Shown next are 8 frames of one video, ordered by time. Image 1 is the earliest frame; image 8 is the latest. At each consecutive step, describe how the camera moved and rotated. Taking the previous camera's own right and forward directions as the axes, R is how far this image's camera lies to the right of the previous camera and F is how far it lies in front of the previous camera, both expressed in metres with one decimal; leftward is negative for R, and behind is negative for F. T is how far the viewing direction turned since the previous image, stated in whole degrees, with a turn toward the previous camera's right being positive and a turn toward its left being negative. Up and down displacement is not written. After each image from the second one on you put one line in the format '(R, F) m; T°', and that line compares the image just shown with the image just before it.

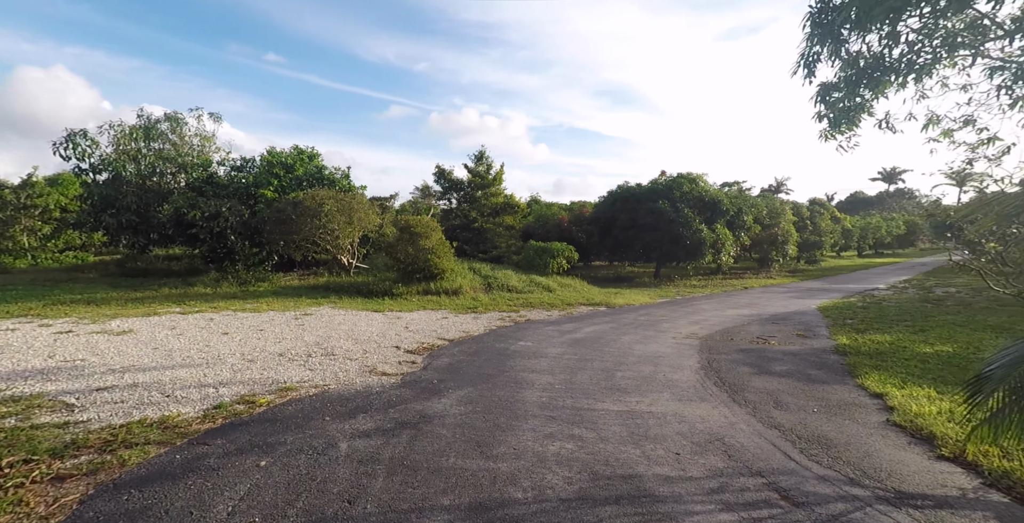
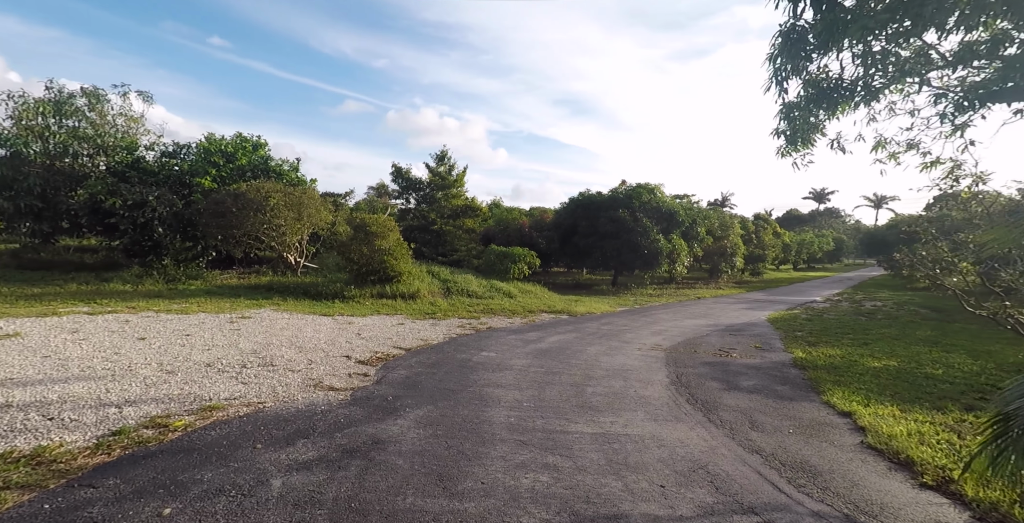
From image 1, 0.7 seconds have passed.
(-0.1, +0.5) m; +5°
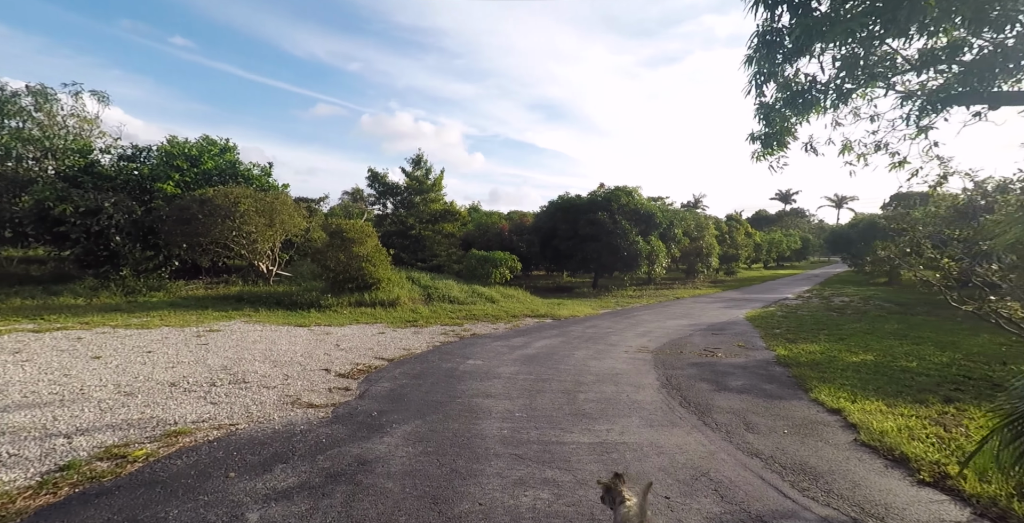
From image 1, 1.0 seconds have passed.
(-0.1, +0.2) m; +2°
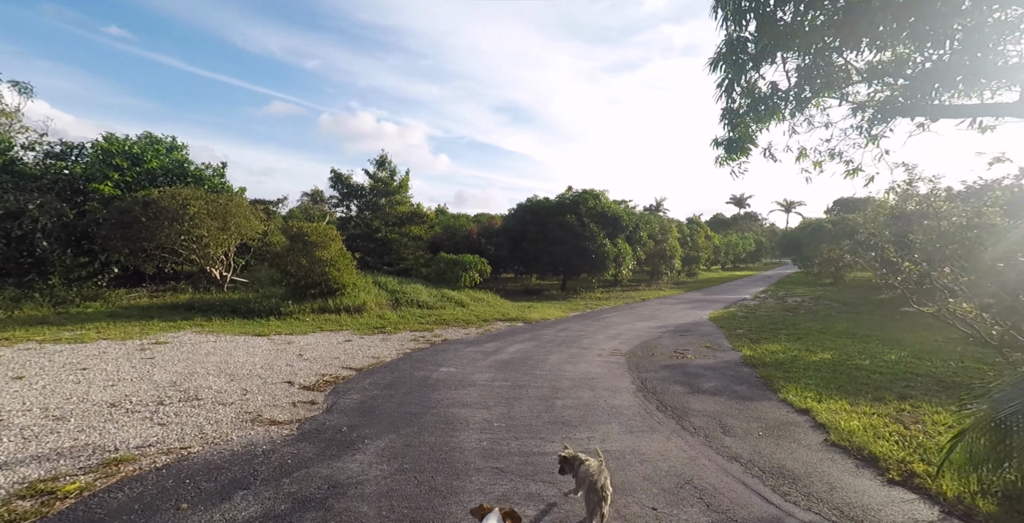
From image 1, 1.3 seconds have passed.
(-0.1, +0.2) m; +4°
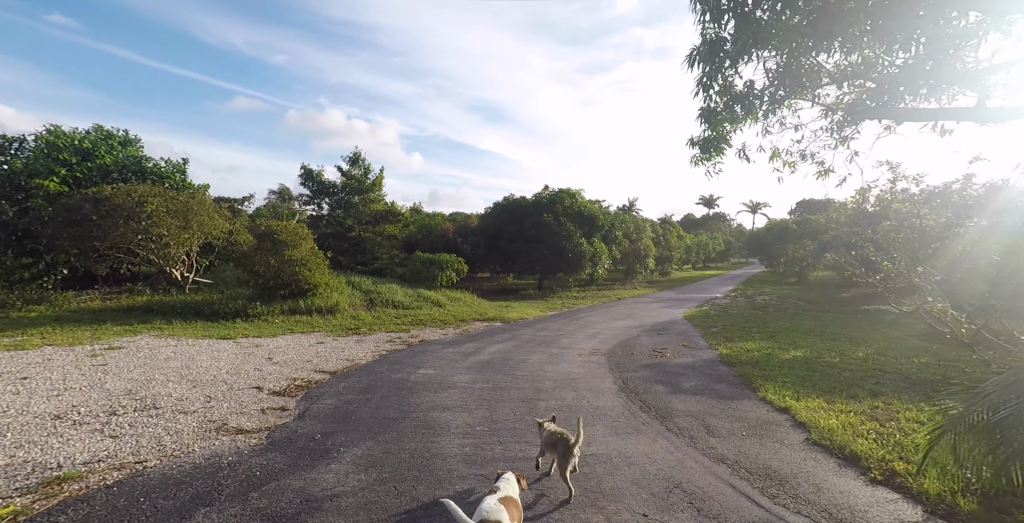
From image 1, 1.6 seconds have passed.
(-0.1, +0.1) m; +3°
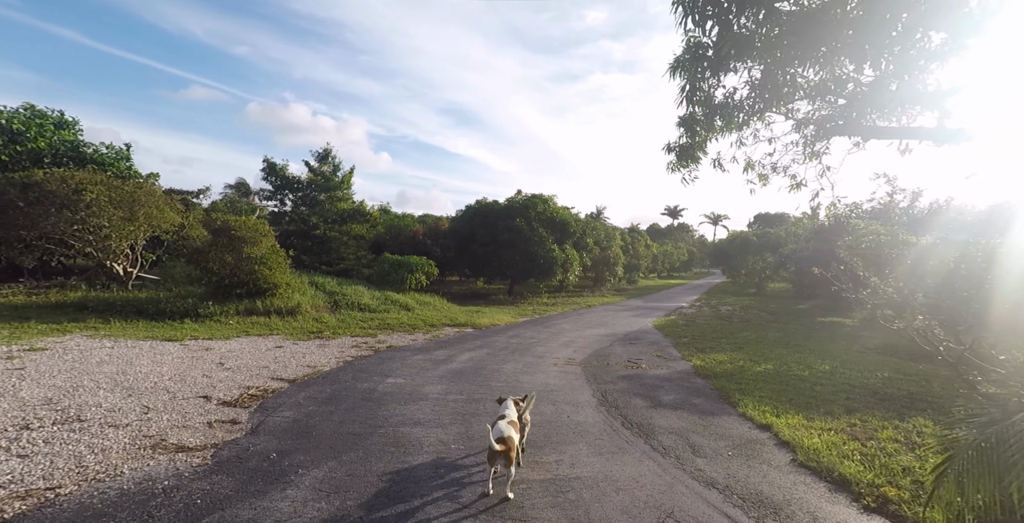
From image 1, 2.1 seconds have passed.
(-0.1, +0.3) m; +3°
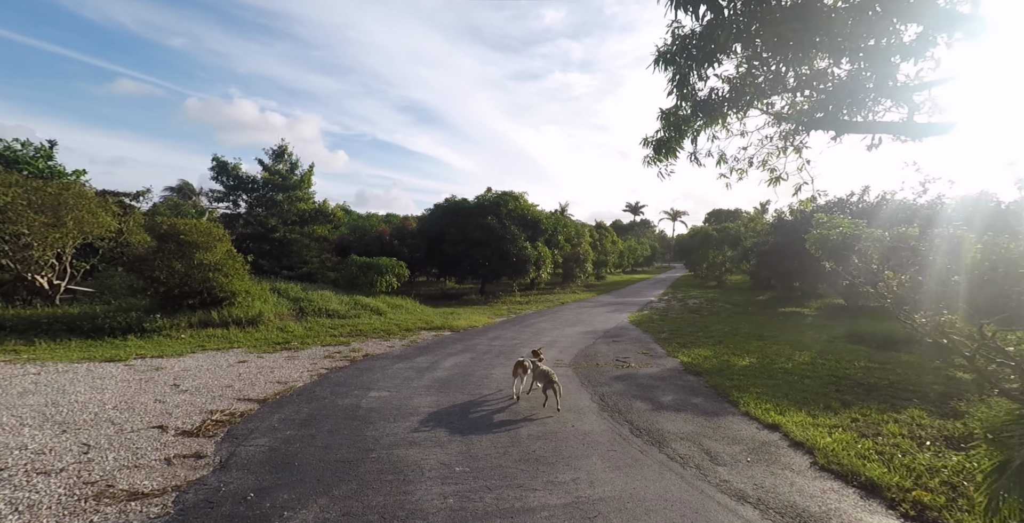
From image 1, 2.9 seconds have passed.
(-0.3, +0.5) m; +4°
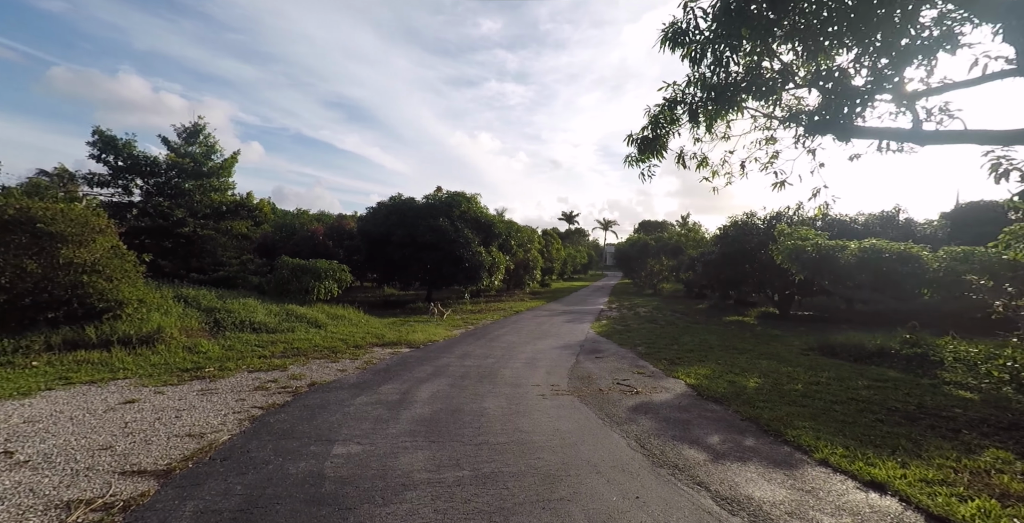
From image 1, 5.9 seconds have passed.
(-0.7, +1.7) m; +7°
